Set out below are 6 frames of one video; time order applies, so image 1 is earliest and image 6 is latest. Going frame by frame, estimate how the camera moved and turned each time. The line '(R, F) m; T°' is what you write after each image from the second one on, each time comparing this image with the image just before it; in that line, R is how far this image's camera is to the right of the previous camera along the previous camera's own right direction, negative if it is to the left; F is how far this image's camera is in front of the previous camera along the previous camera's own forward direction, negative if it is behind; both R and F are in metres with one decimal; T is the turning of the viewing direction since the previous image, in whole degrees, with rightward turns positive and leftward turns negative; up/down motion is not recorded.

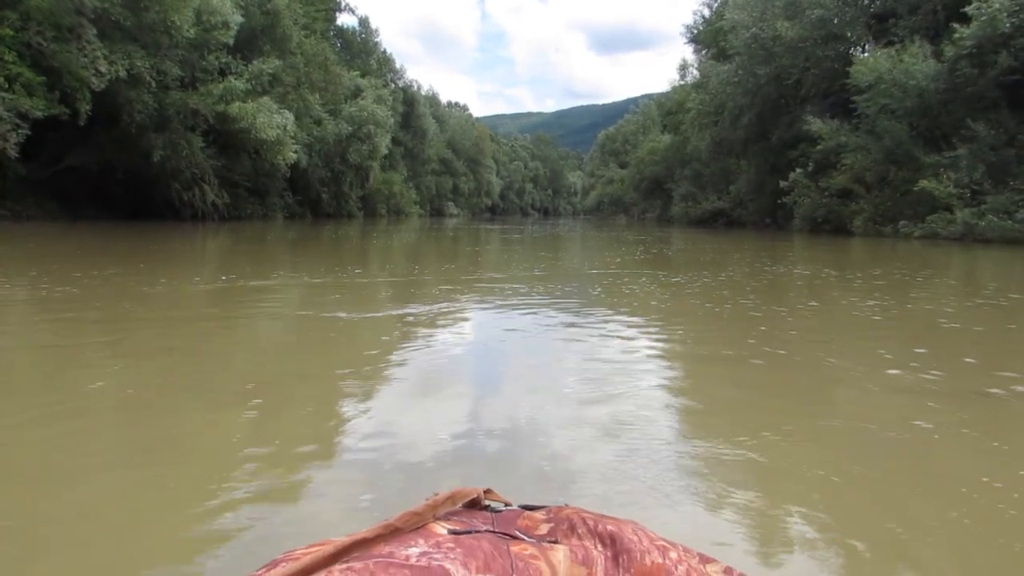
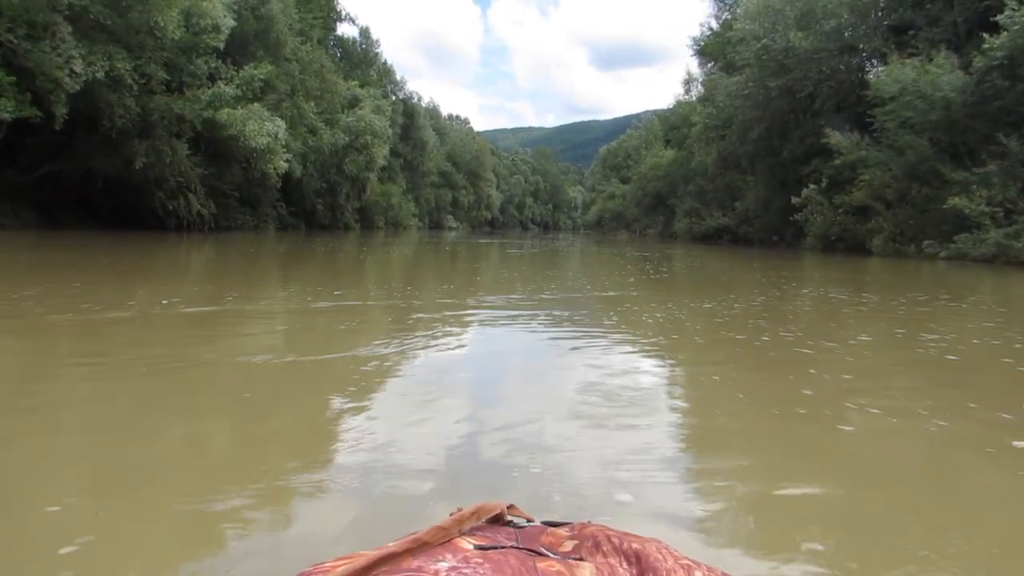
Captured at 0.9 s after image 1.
(0.0, +0.5) m; 0°
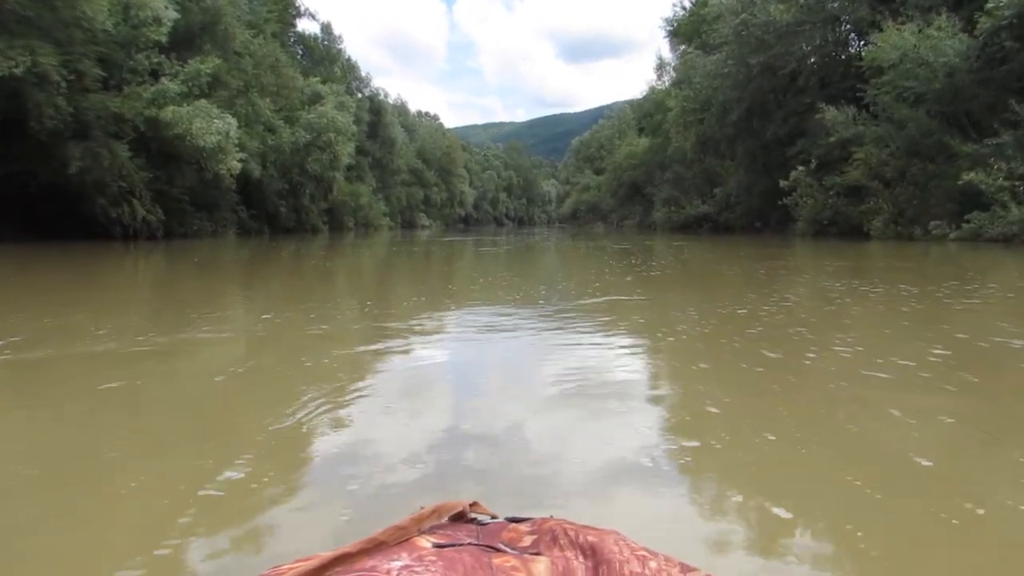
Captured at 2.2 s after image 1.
(0.0, +0.6) m; +2°
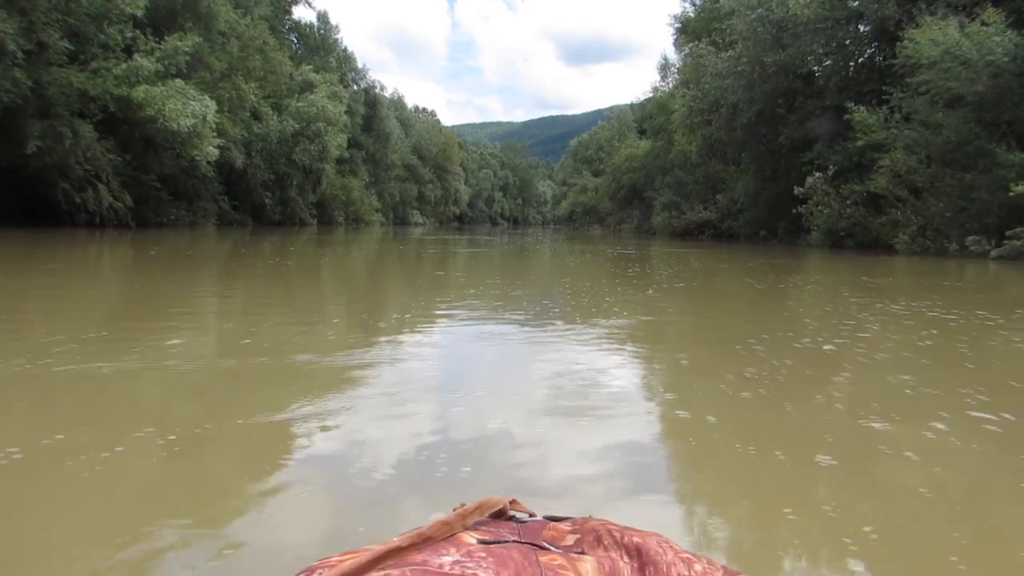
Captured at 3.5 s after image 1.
(0.0, +0.6) m; +1°
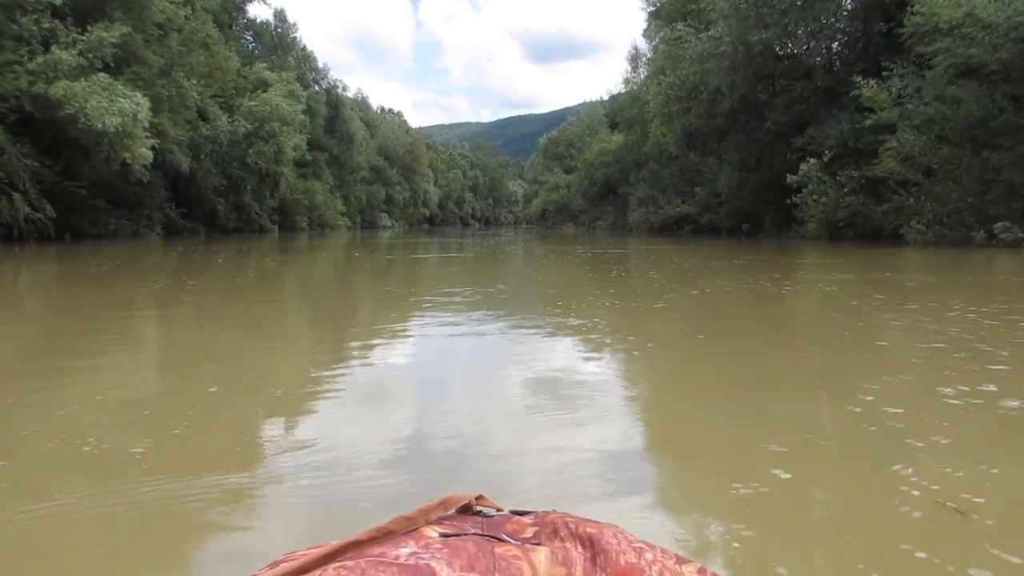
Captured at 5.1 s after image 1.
(0.0, +0.8) m; +2°
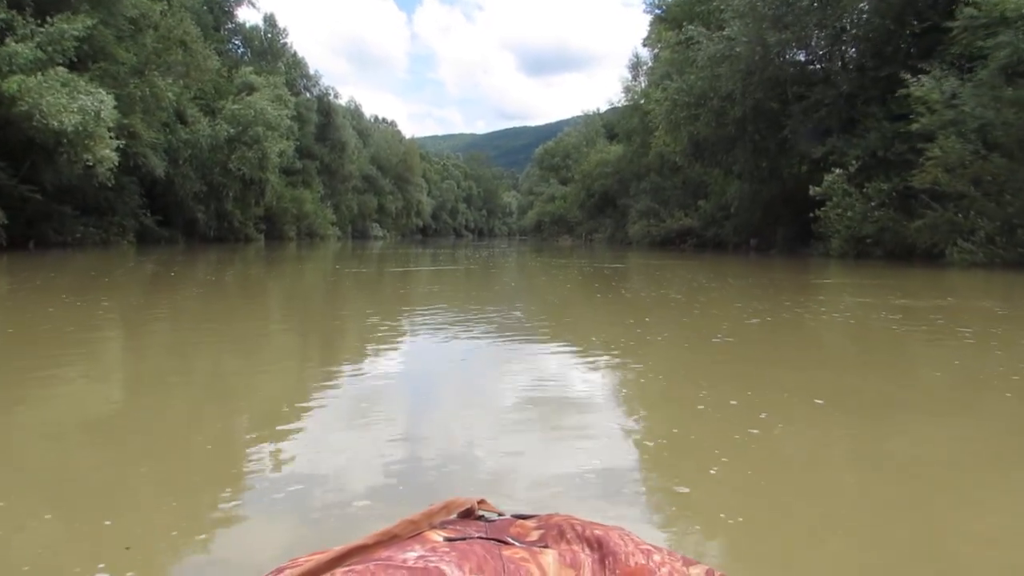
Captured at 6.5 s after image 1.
(0.0, +0.7) m; +1°
